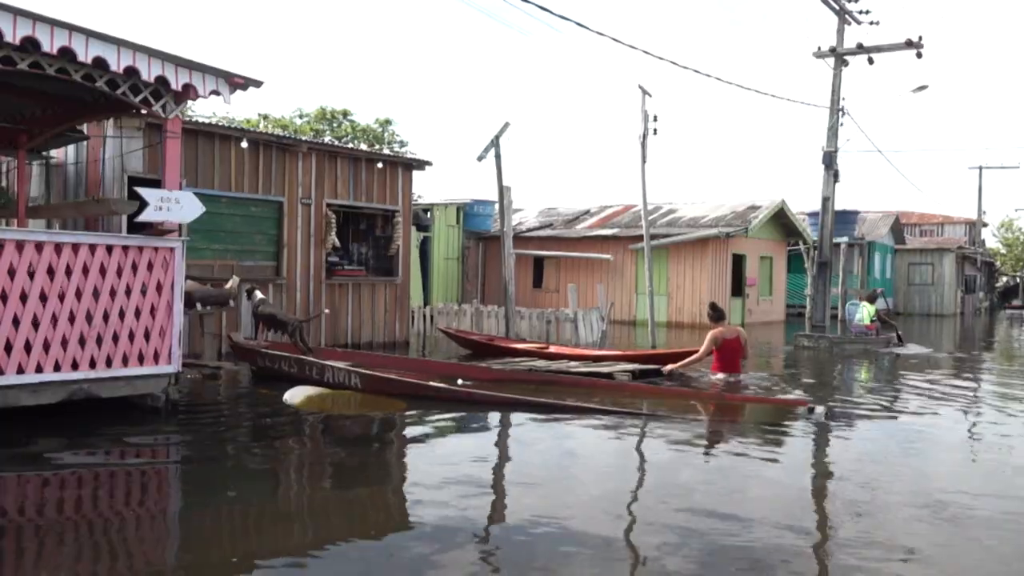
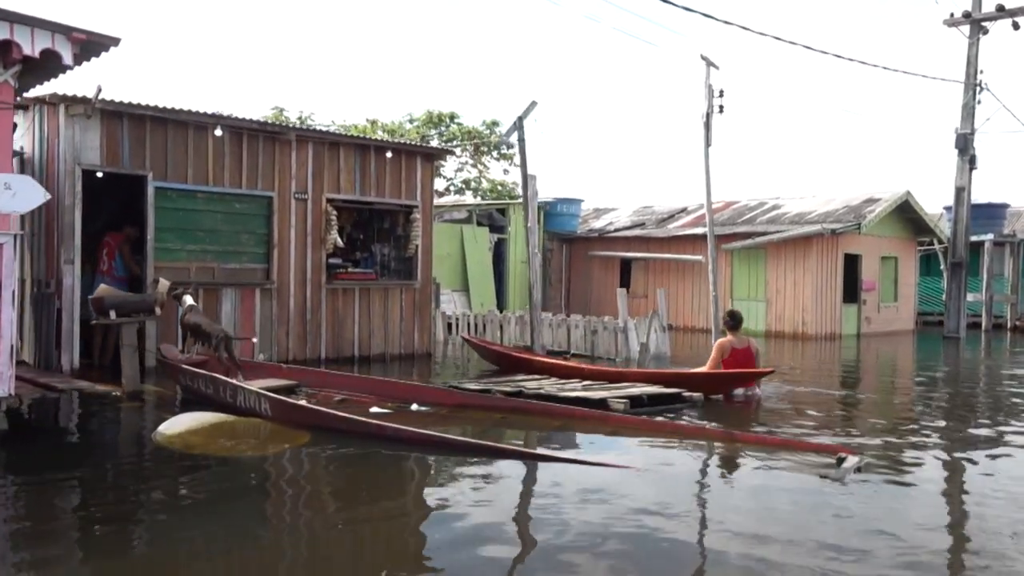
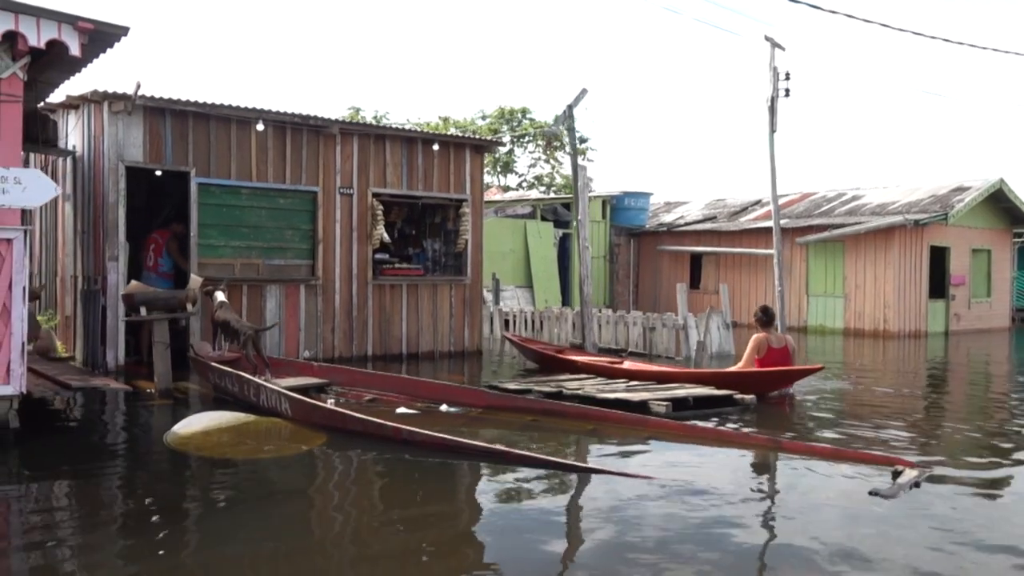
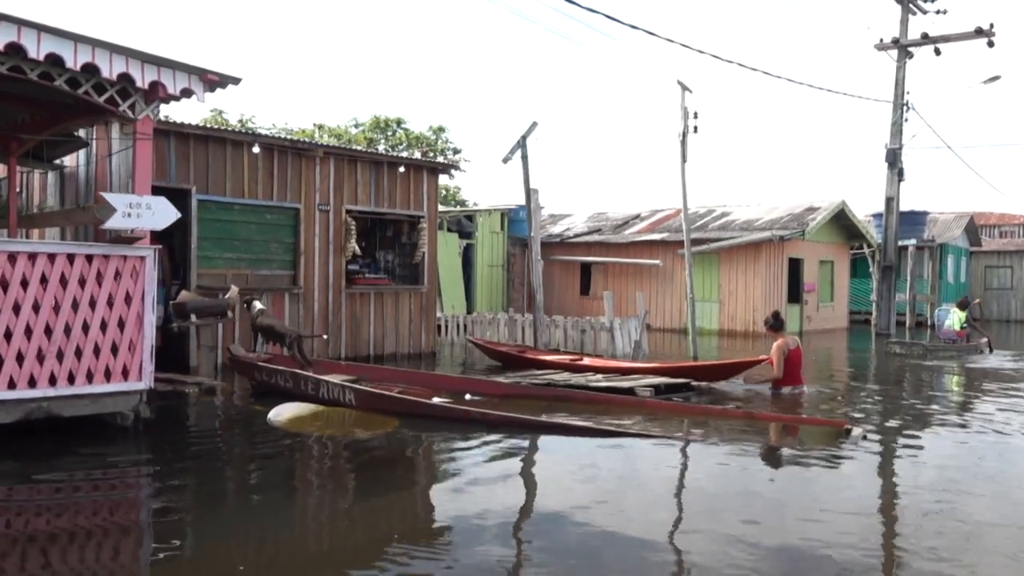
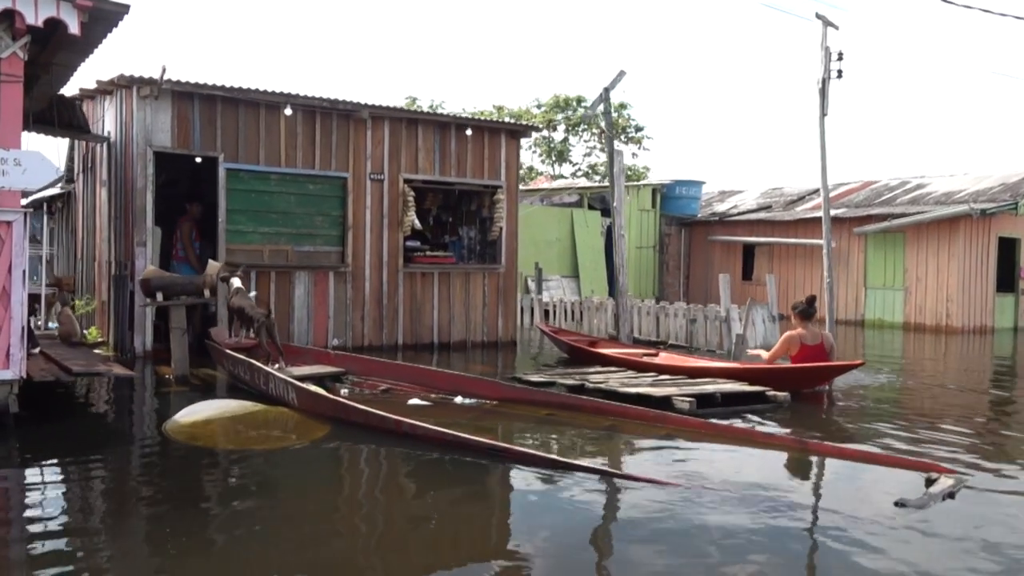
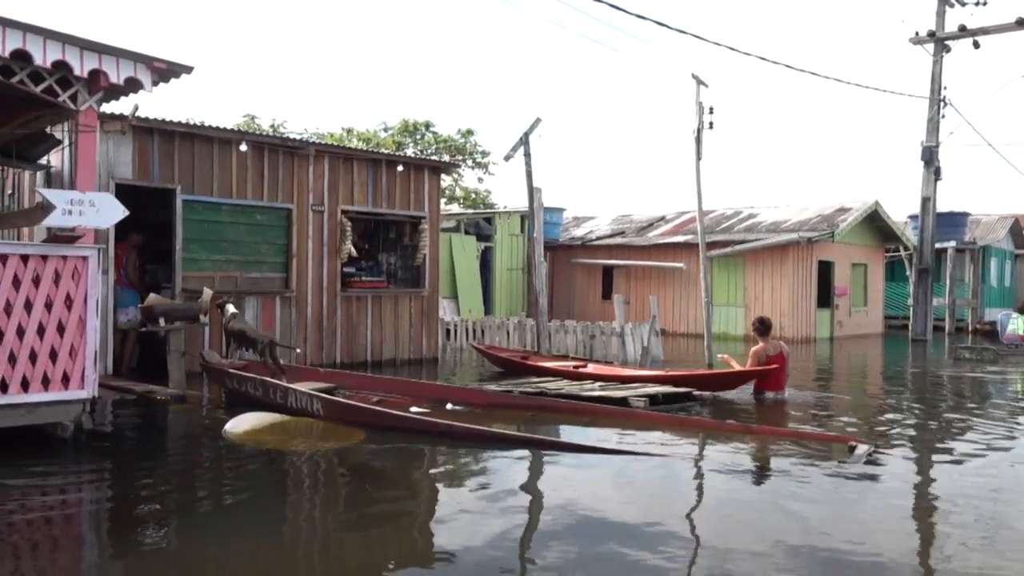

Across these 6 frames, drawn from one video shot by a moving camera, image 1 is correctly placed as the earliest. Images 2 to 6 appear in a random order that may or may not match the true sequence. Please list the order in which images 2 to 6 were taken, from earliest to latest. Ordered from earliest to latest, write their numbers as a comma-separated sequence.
4, 6, 2, 3, 5
